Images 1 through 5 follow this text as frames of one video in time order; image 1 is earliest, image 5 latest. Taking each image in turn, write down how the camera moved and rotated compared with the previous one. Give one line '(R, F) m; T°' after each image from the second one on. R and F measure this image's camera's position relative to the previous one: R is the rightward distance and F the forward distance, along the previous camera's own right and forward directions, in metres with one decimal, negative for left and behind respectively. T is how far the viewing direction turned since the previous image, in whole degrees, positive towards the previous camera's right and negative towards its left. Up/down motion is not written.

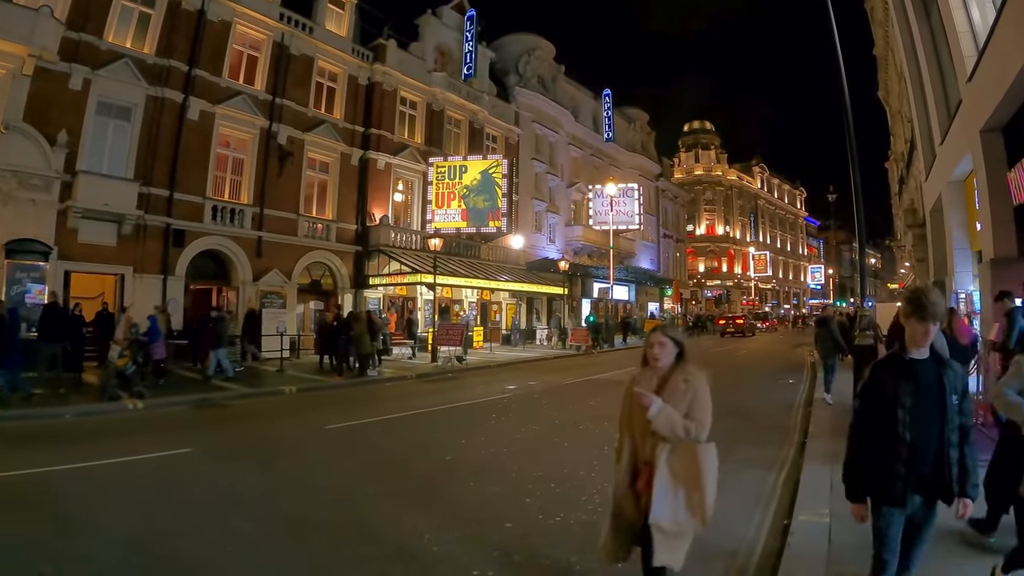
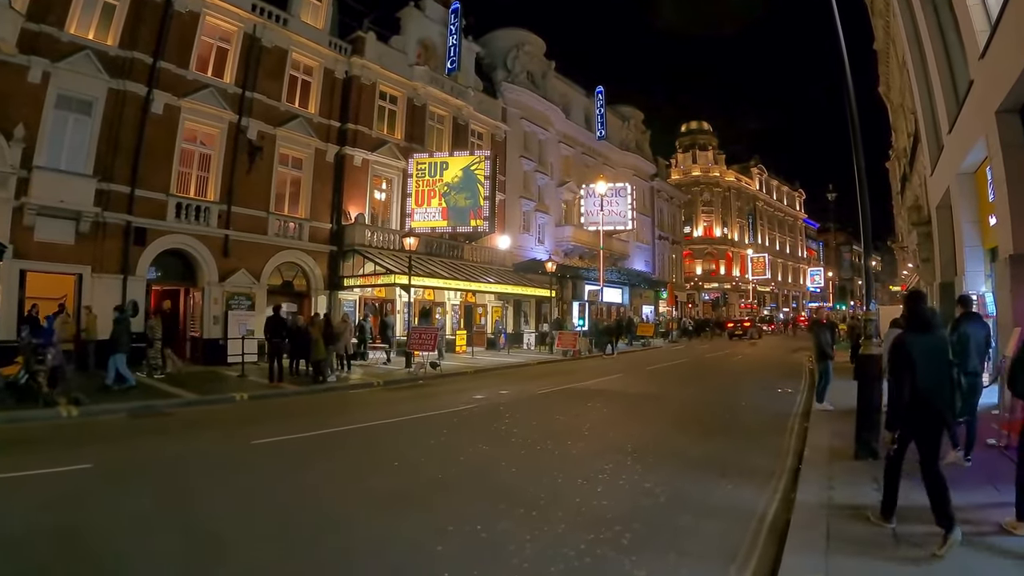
(+0.7, +0.9) m; 0°
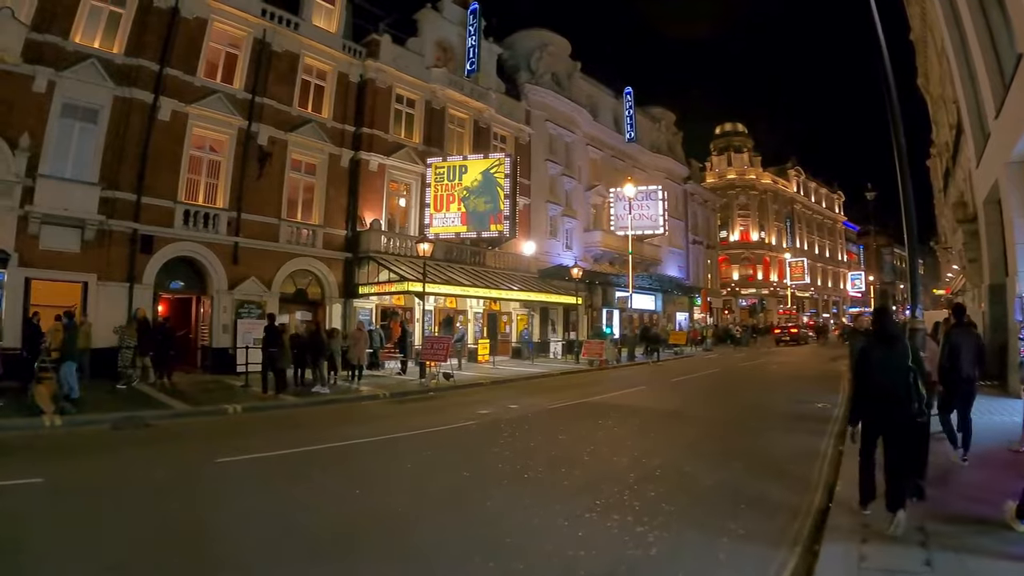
(+0.7, +1.0) m; -4°
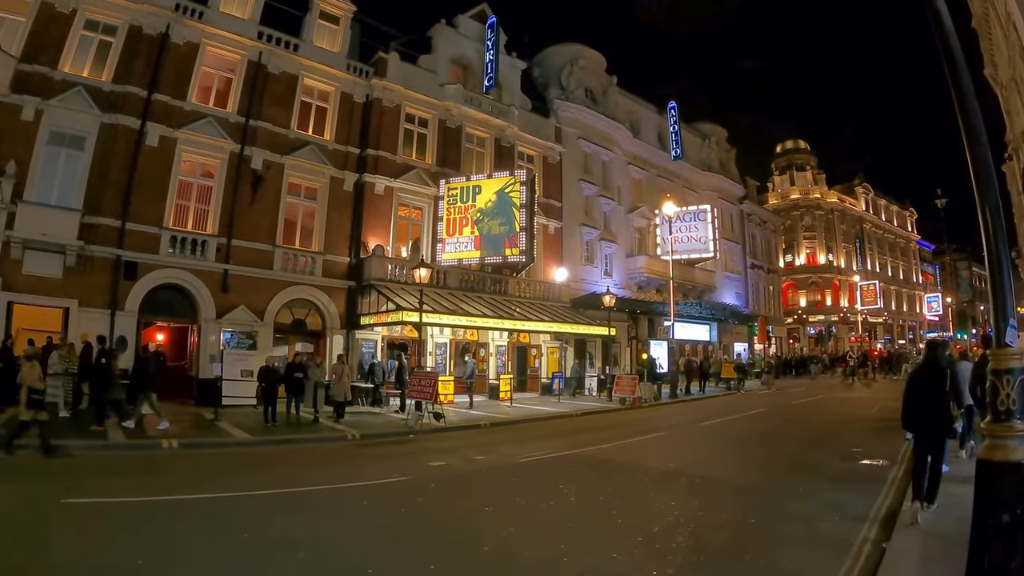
(+2.0, +2.1) m; -7°
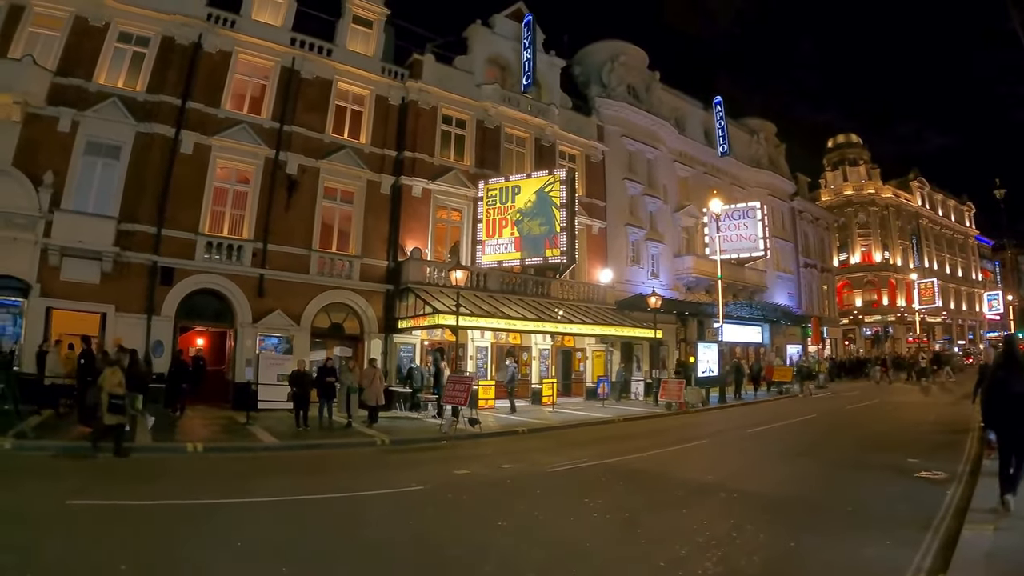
(+0.4, +0.6) m; -5°
